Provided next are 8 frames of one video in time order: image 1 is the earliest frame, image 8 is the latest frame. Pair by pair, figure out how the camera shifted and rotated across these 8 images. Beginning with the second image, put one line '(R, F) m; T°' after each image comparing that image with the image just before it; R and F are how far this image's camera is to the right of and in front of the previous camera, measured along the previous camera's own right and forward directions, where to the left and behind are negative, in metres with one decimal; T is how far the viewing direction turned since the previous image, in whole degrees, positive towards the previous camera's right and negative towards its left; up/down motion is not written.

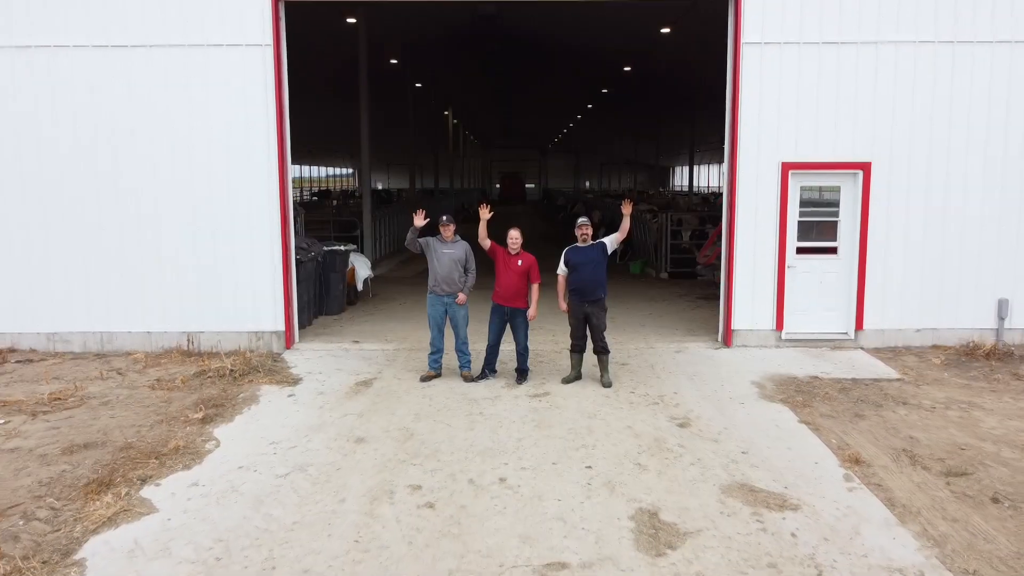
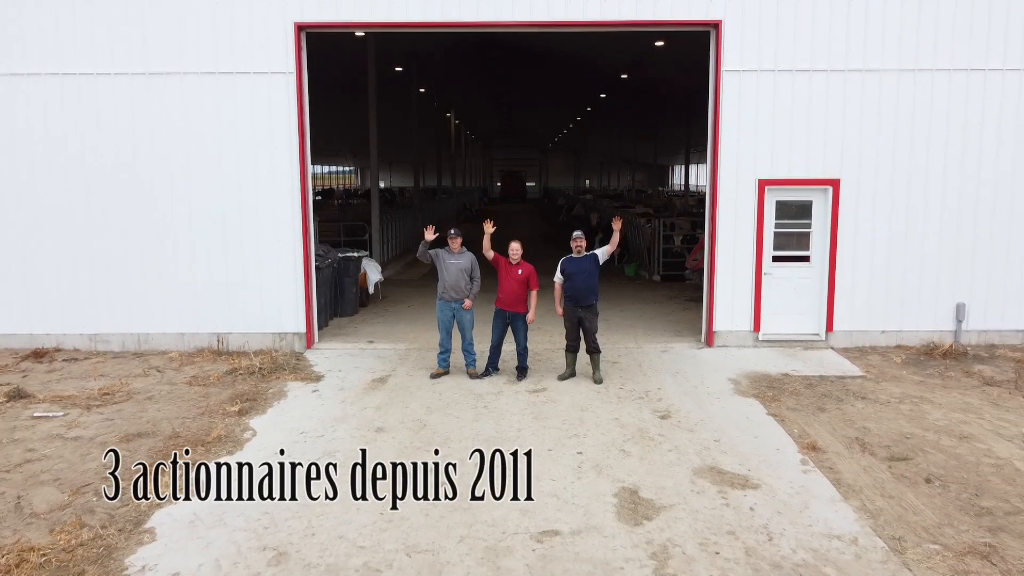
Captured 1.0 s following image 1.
(0.0, -0.7) m; 0°
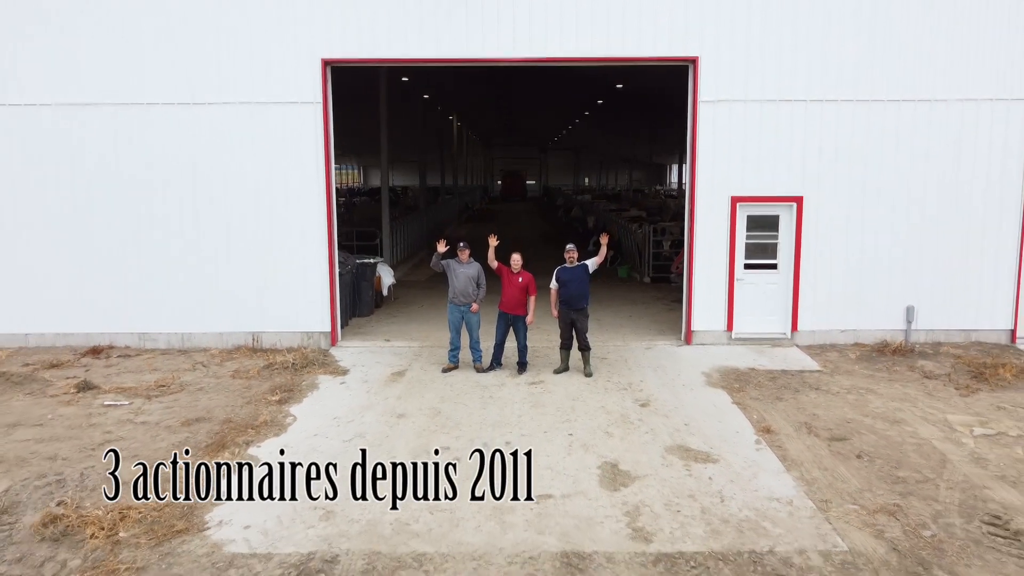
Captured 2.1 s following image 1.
(0.0, -1.0) m; 0°
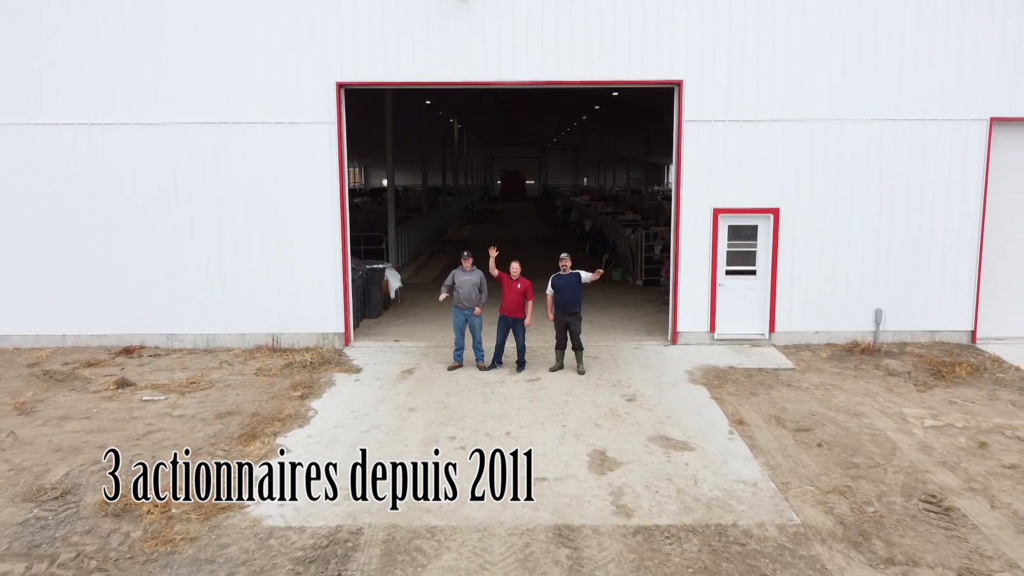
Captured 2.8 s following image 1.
(0.0, -0.8) m; 0°
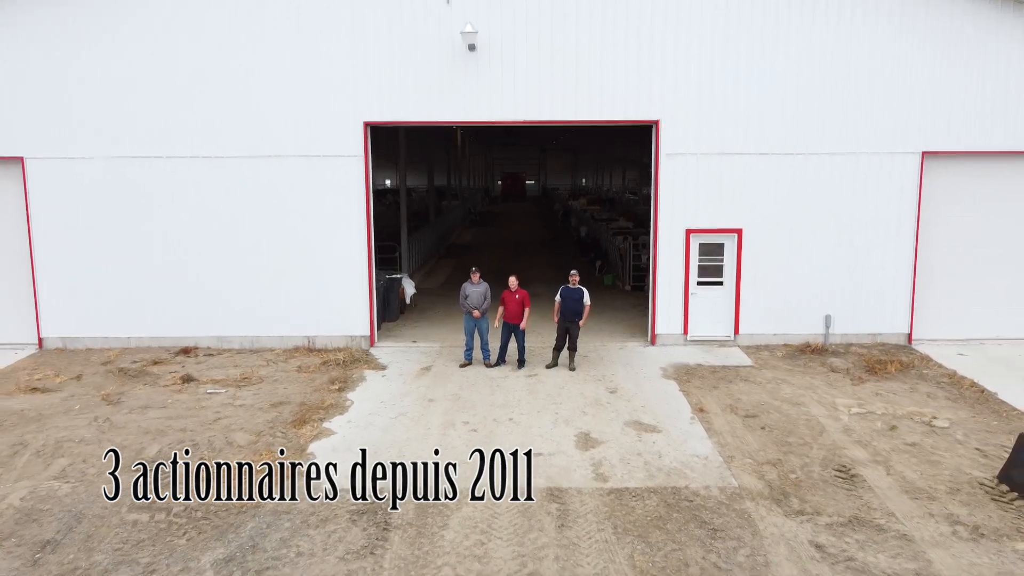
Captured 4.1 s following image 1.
(0.0, -1.6) m; 0°
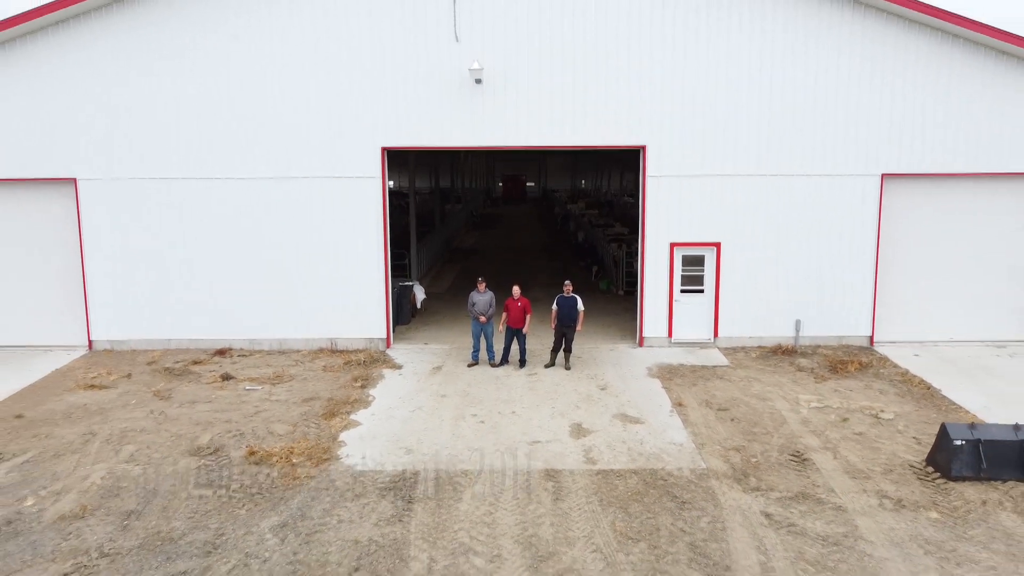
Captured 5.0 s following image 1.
(0.0, -1.3) m; 0°
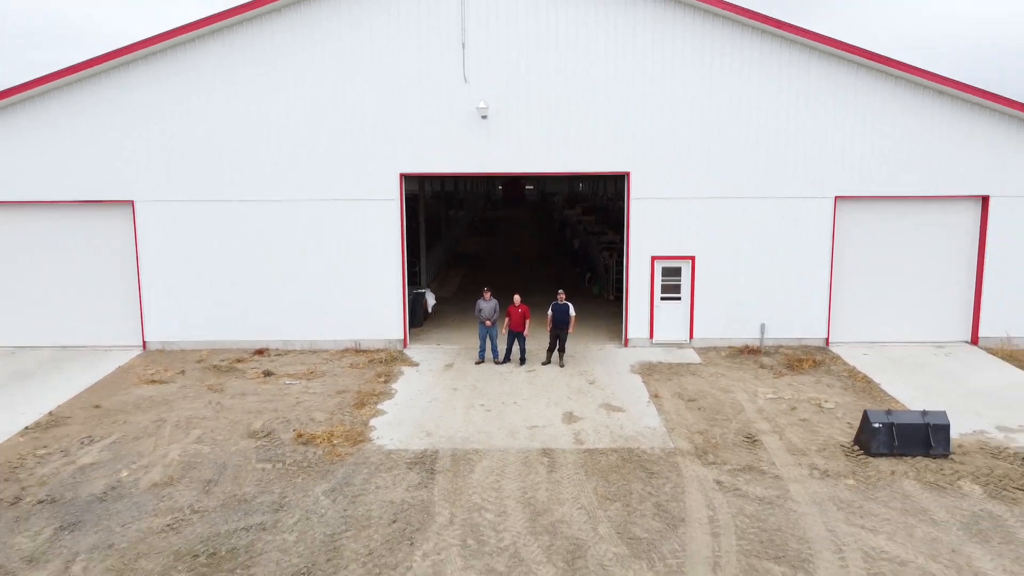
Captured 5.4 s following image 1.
(0.0, -1.9) m; 0°
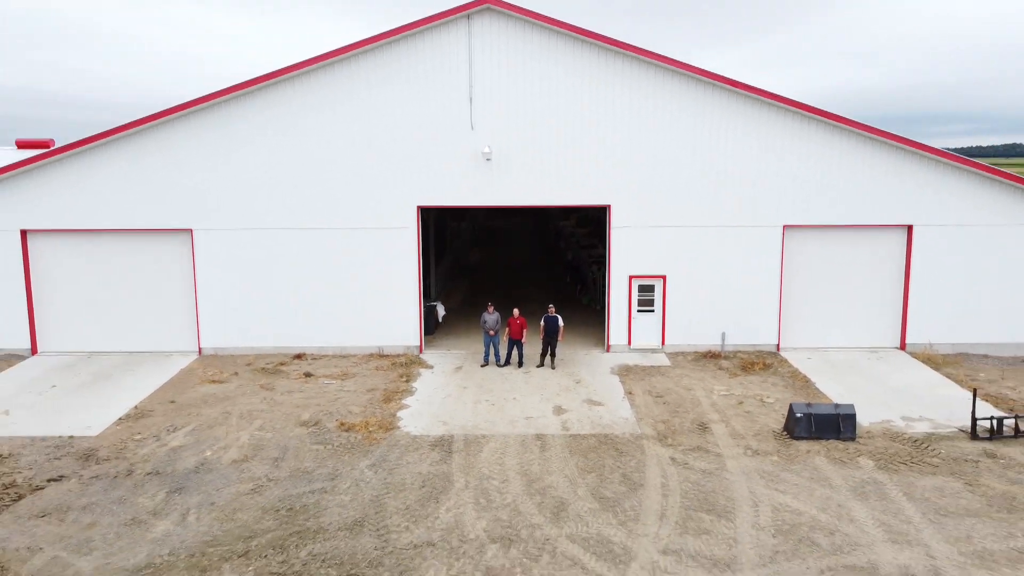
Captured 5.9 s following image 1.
(0.0, -2.7) m; 0°
